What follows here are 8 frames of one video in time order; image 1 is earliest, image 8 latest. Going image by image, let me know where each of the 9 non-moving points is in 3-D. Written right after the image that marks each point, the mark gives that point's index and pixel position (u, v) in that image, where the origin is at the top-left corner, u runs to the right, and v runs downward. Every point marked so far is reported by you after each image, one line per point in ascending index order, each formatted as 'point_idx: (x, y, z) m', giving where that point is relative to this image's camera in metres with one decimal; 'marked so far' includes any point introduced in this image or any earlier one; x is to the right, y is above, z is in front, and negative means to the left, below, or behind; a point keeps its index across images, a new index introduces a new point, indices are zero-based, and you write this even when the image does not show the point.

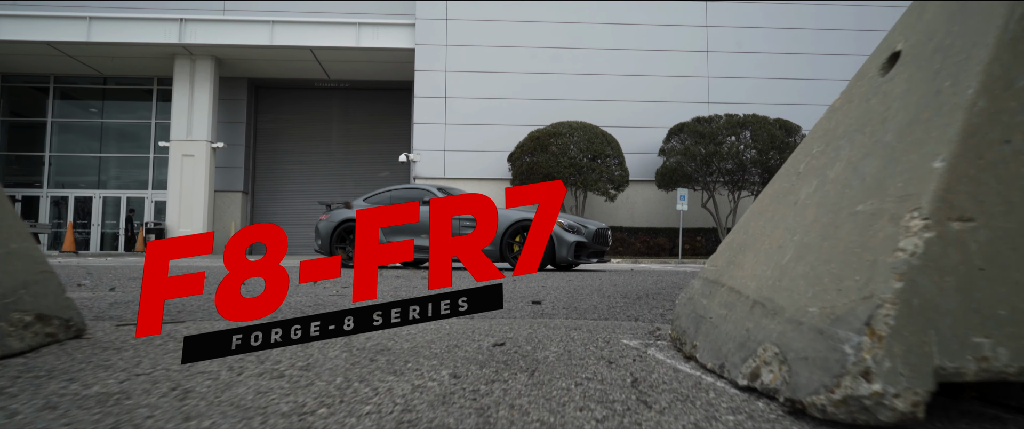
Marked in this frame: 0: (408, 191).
0: (-1.5, +0.4, +10.2) m
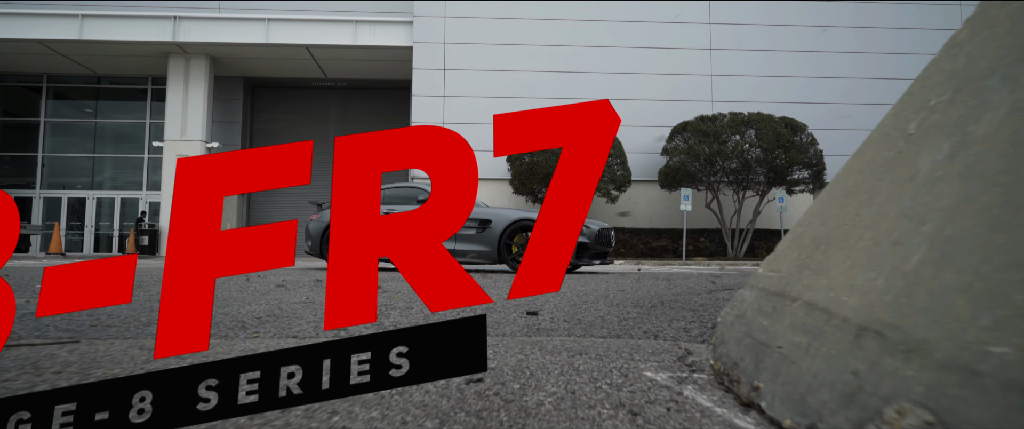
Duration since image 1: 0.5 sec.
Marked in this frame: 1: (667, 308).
0: (-1.5, +0.4, +9.8) m
1: (+0.9, -0.5, +4.0) m
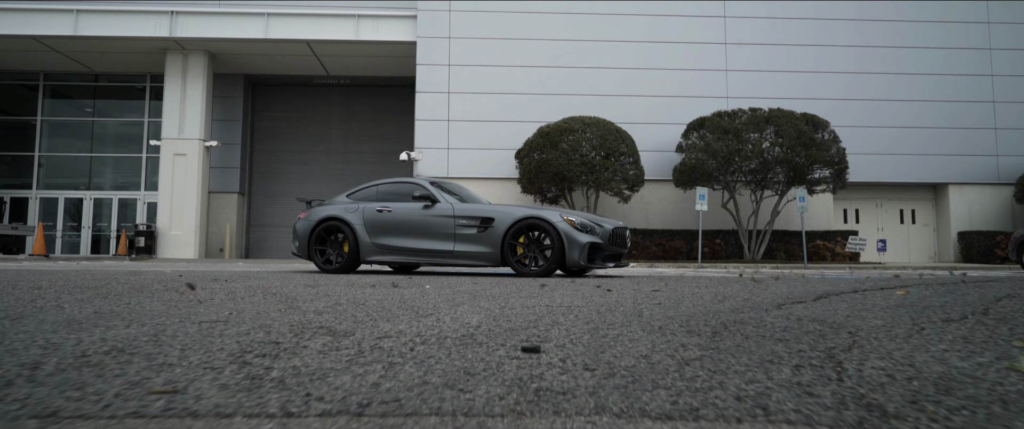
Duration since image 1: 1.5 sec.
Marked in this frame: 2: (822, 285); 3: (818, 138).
0: (-1.5, +0.4, +9.0) m
1: (+0.9, -0.5, +3.2) m
2: (+2.3, -0.5, +5.1) m
3: (+8.7, +2.2, +19.7) m
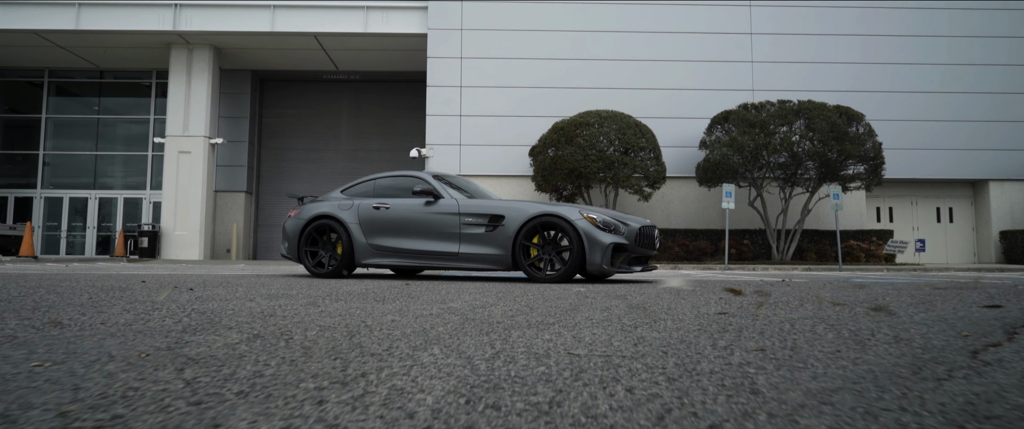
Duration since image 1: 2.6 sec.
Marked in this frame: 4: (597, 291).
0: (-1.3, +0.4, +8.0) m
1: (+0.9, -0.5, +2.2) m
2: (+2.4, -0.5, +4.0) m
3: (+9.1, +2.2, +18.5) m
4: (+0.6, -0.5, +4.7) m
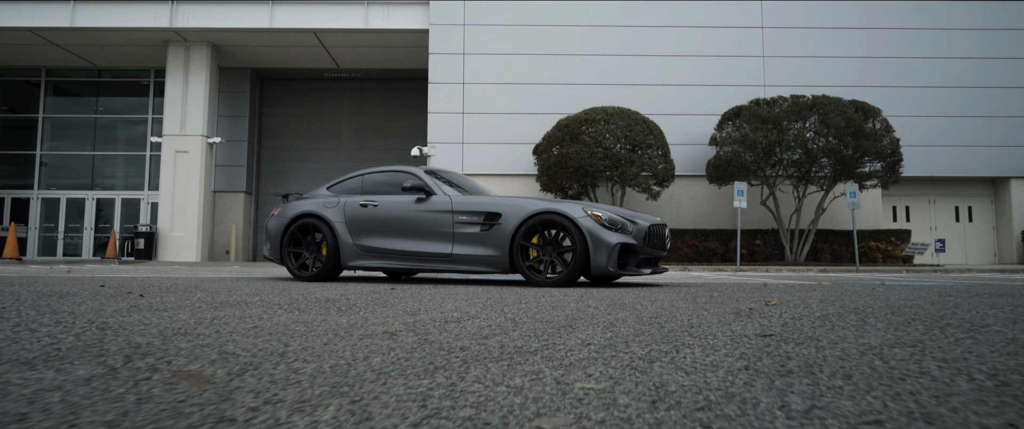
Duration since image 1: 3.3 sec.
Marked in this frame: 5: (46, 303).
0: (-1.3, +0.4, +7.5) m
1: (+0.8, -0.4, +1.6) m
2: (+2.3, -0.5, +3.4) m
3: (+9.2, +2.3, +17.8) m
4: (+0.5, -0.5, +4.1) m
5: (-2.5, -0.5, +3.7) m
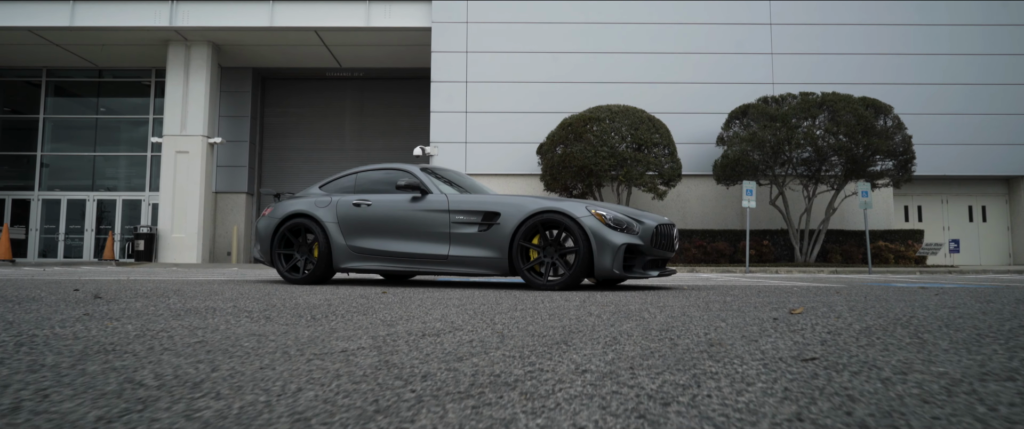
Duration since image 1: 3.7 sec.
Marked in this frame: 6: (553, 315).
0: (-1.3, +0.4, +7.2) m
1: (+0.8, -0.4, +1.2) m
2: (+2.3, -0.4, +3.1) m
3: (+9.3, +2.3, +17.4) m
4: (+0.5, -0.5, +3.7) m
5: (-2.5, -0.5, +3.3) m
6: (+0.2, -0.4, +2.9) m
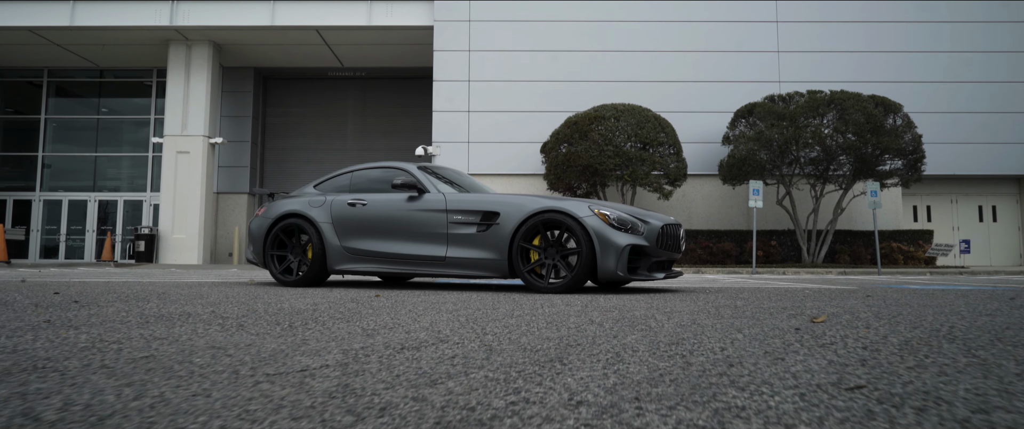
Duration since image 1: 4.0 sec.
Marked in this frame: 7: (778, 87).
0: (-1.3, +0.4, +6.9) m
1: (+0.8, -0.4, +1.0) m
2: (+2.2, -0.4, +2.8) m
3: (+9.4, +2.3, +17.1) m
4: (+0.5, -0.5, +3.5) m
5: (-2.5, -0.5, +3.1) m
6: (+0.2, -0.4, +2.7) m
7: (+7.7, +3.7, +20.0) m
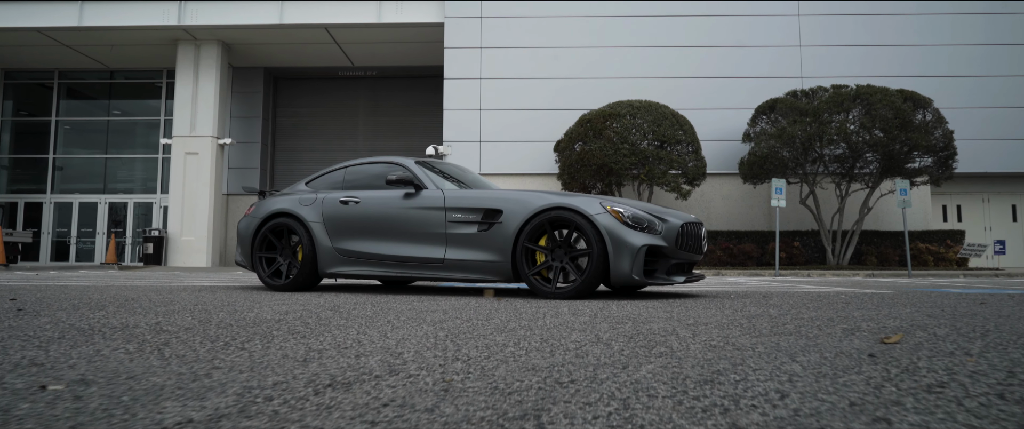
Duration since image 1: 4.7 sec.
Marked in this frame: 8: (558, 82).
0: (-1.3, +0.4, +6.4) m
1: (+0.7, -0.4, +0.5) m
2: (+2.2, -0.4, +2.2) m
3: (+9.7, +2.3, +16.4) m
4: (+0.5, -0.5, +2.9) m
5: (-2.6, -0.5, +2.6) m
6: (+0.1, -0.4, +2.2) m
7: (+8.1, +3.7, +19.3) m
8: (+1.3, +3.8, +19.6) m
